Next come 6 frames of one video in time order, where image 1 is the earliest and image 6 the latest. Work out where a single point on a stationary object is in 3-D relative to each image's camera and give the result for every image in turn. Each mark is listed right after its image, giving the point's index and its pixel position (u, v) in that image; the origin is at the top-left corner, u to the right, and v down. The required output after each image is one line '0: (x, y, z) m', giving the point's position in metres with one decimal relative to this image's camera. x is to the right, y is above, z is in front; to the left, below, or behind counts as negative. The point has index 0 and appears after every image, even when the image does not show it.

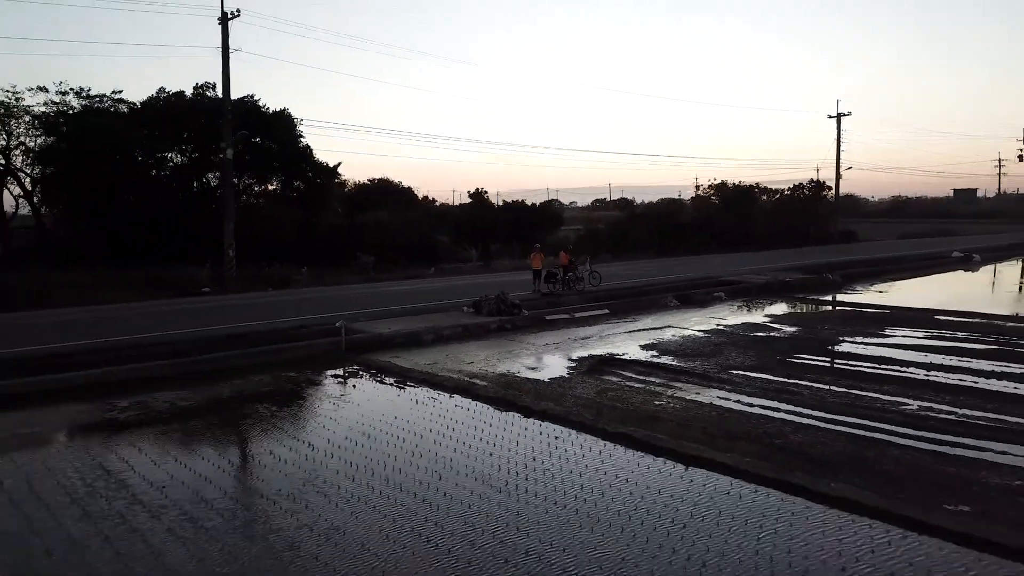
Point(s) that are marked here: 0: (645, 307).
0: (+2.4, -0.3, +12.8) m
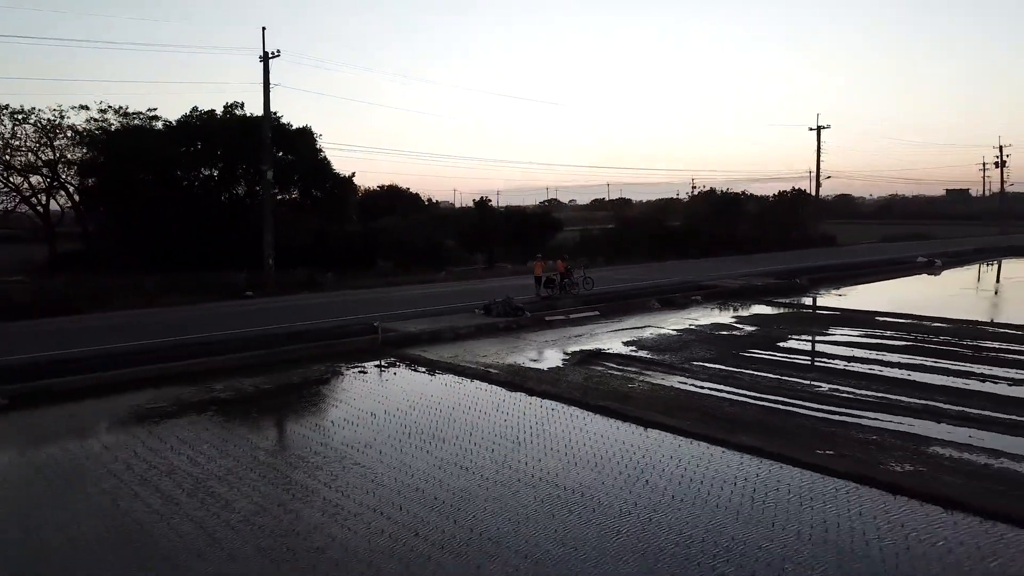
0: (+2.4, -0.4, +14.9) m
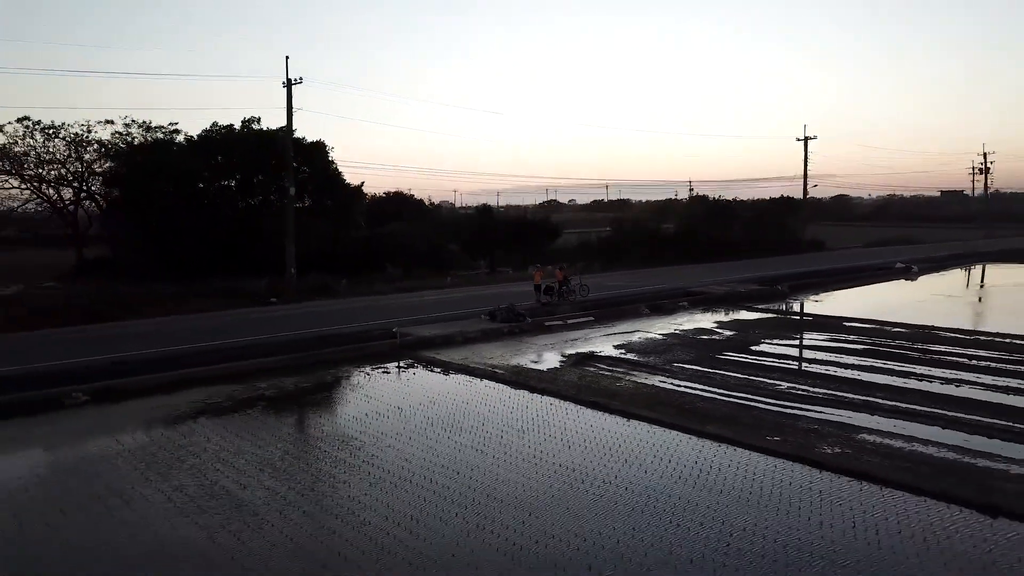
0: (+2.5, -0.6, +16.3) m
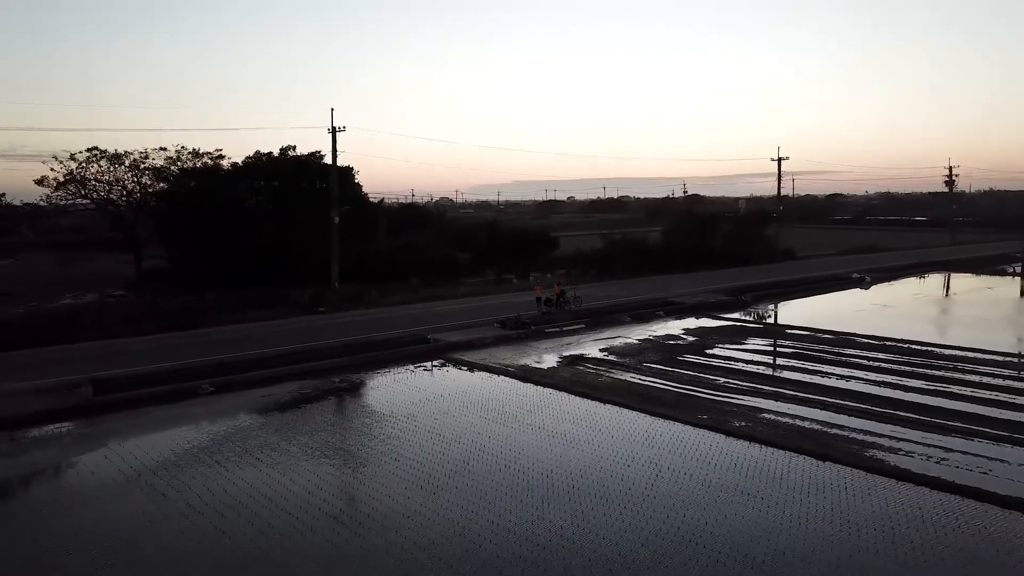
0: (+2.7, -1.0, +19.9) m
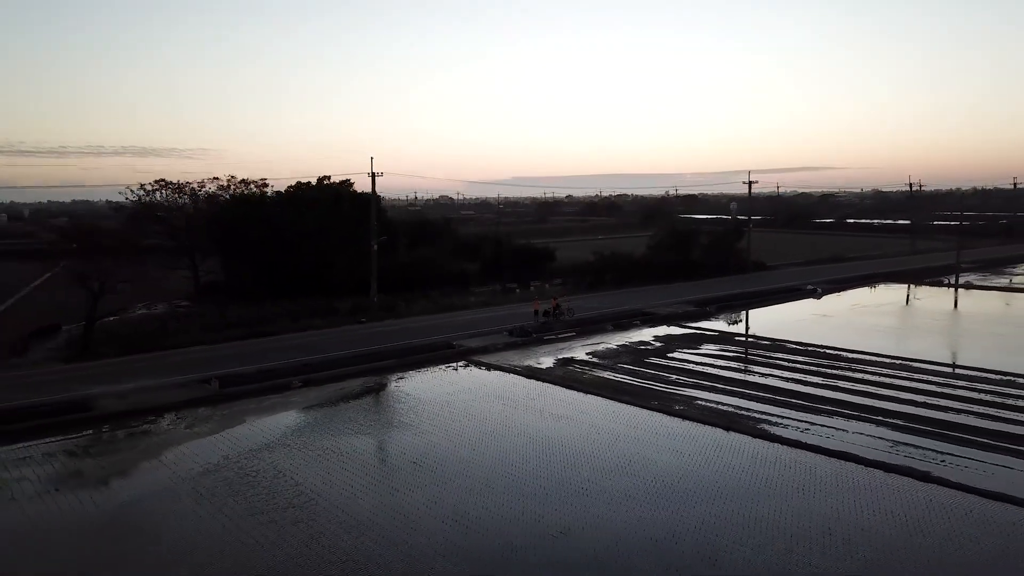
0: (+2.8, -1.5, +24.8) m
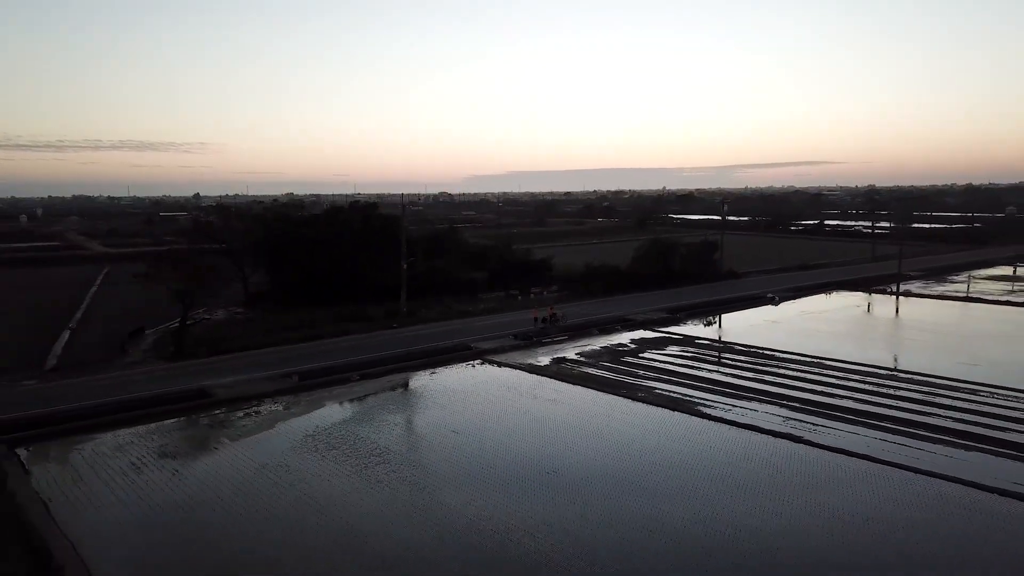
0: (+3.0, -2.0, +30.4) m
